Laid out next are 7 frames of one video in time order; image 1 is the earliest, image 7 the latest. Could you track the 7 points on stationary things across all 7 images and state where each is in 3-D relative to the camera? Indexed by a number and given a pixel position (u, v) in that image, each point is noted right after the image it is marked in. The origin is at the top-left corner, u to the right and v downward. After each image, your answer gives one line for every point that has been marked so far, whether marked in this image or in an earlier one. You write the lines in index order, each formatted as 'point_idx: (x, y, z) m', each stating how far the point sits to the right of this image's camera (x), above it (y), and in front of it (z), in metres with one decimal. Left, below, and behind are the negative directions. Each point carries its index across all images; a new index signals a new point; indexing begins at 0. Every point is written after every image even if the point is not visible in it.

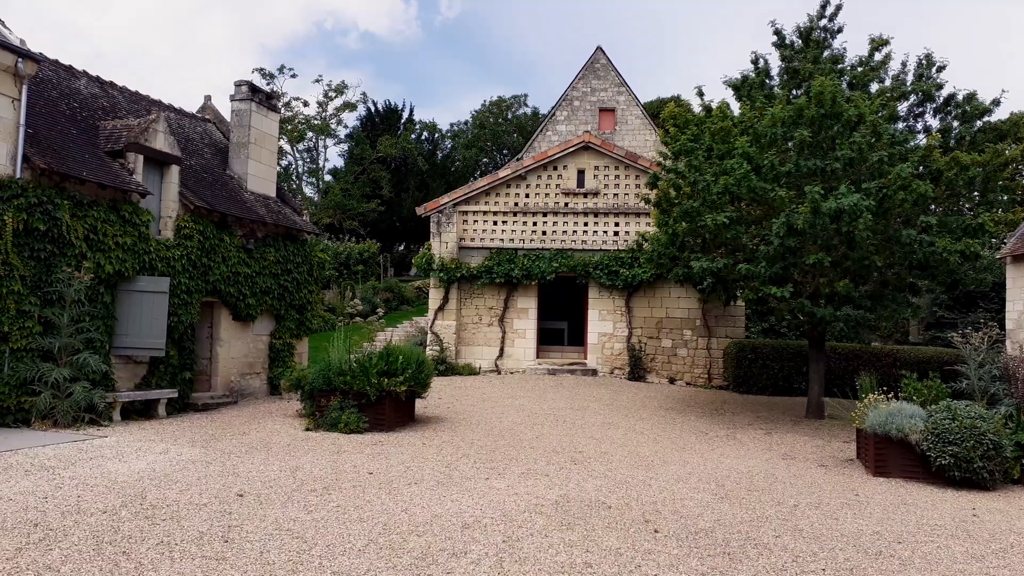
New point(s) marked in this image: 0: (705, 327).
0: (+3.6, -0.7, +15.1) m
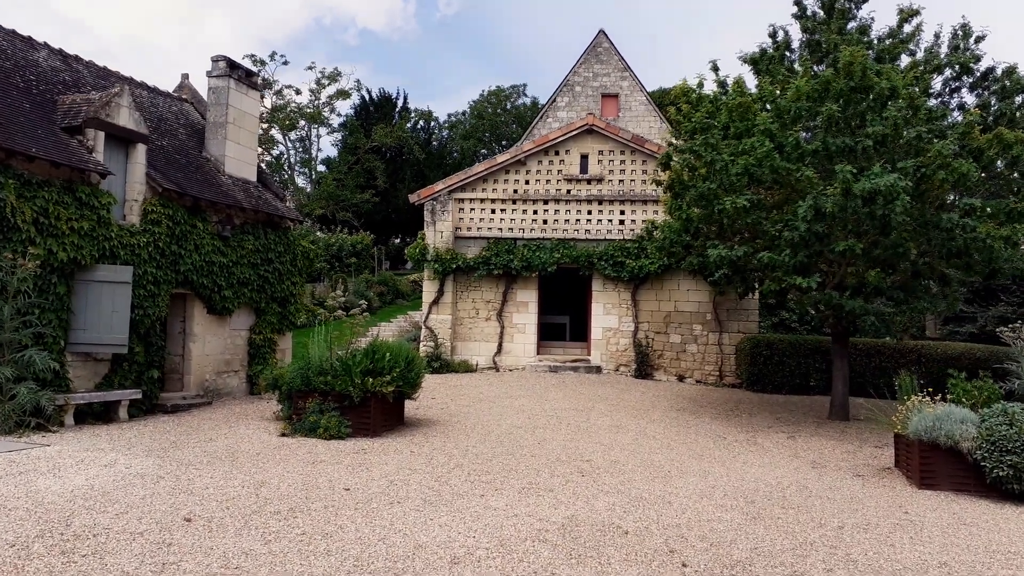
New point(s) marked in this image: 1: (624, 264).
0: (+3.6, -0.6, +14.2) m
1: (+2.0, +0.4, +14.3) m
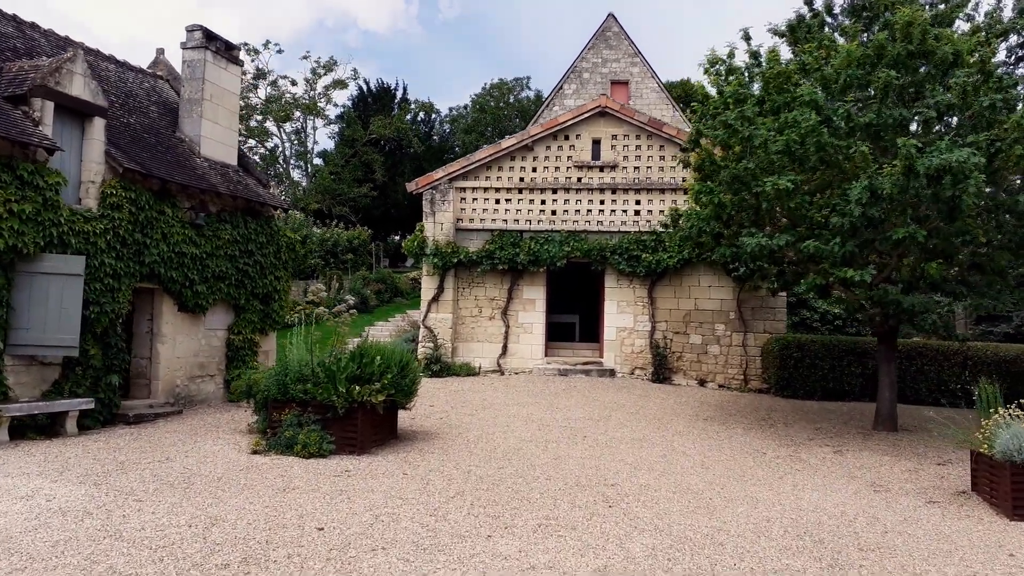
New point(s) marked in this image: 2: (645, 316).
0: (+3.7, -0.5, +13.0) m
1: (+2.1, +0.5, +13.1) m
2: (+2.2, -0.5, +13.2) m
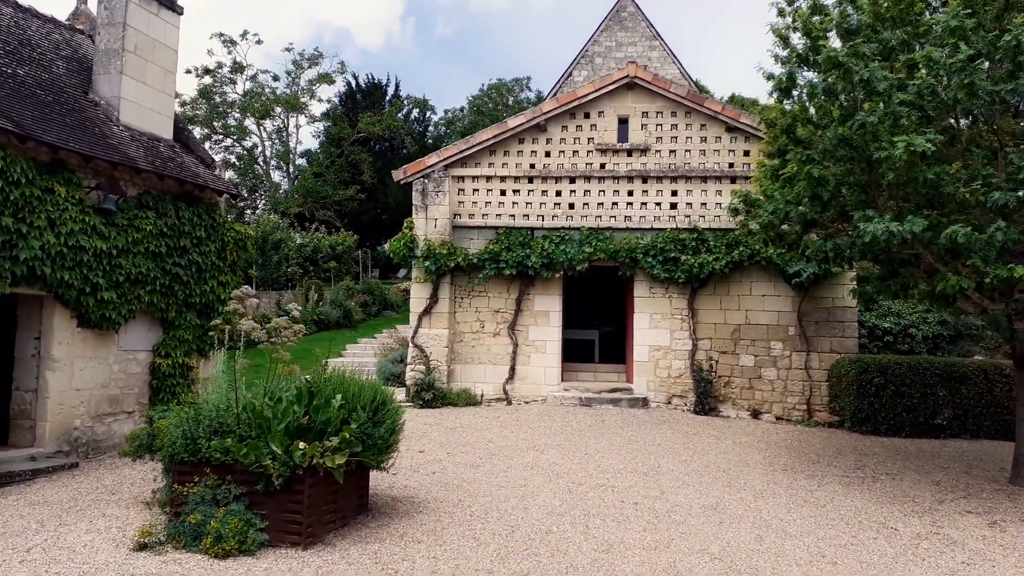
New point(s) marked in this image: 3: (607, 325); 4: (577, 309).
0: (+3.8, -0.6, +10.6) m
1: (+2.2, +0.4, +10.7) m
2: (+2.3, -0.6, +10.8) m
3: (+1.5, -0.6, +12.5) m
4: (+1.1, -0.2, +12.6) m
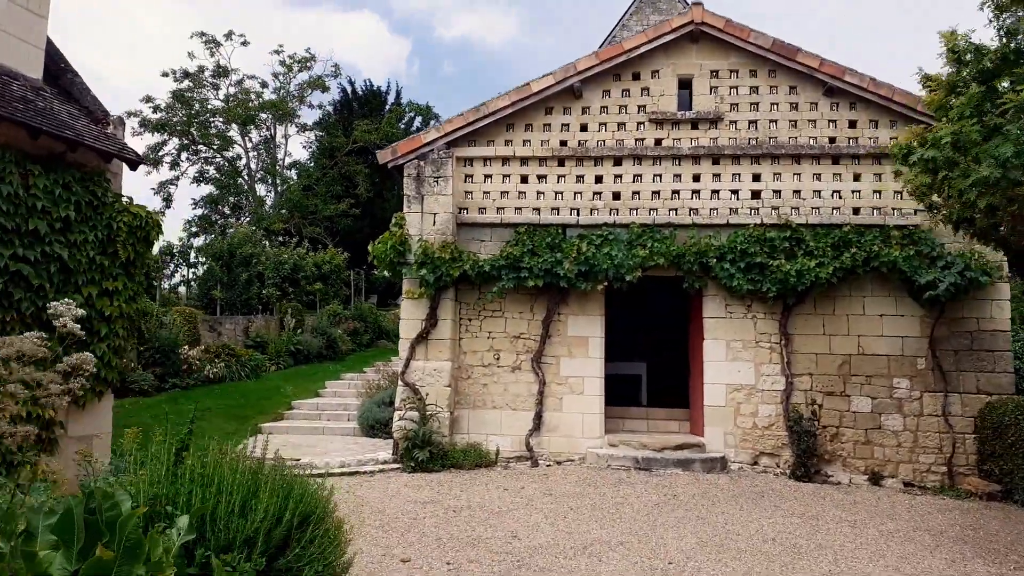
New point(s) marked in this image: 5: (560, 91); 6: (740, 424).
0: (+4.1, -0.8, +7.7) m
1: (+2.5, +0.2, +7.8) m
2: (+2.6, -0.8, +7.9) m
3: (+1.7, -0.8, +9.6) m
4: (+1.4, -0.4, +9.7) m
5: (+0.5, +2.1, +8.4) m
6: (+2.2, -1.3, +7.9) m
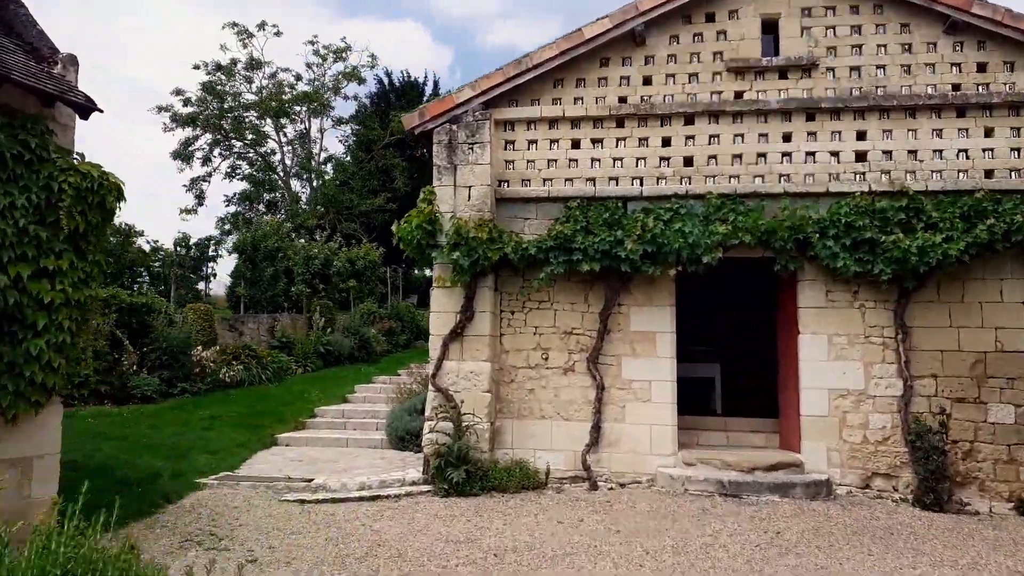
0: (+4.5, -0.6, +6.1) m
1: (+2.9, +0.3, +6.3) m
2: (+3.0, -0.6, +6.4) m
3: (+2.3, -0.7, +8.1) m
4: (+1.9, -0.3, +8.3) m
5: (+0.9, +2.2, +7.0) m
6: (+2.7, -1.2, +6.4) m
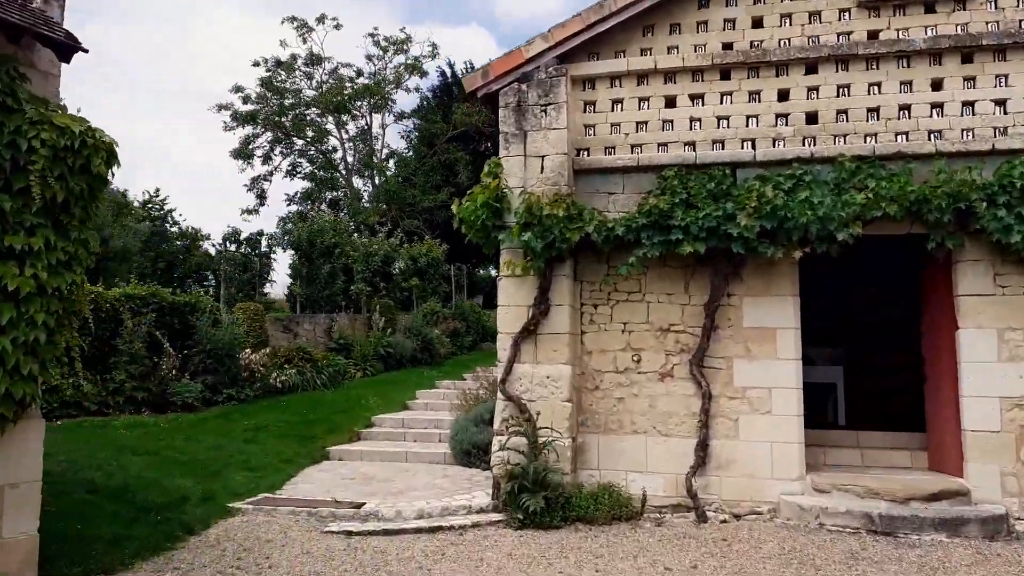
0: (+5.0, -0.5, +4.6) m
1: (+3.4, +0.5, +5.0) m
2: (+3.5, -0.5, +5.0) m
3: (+3.0, -0.6, +6.8) m
4: (+2.6, -0.2, +7.0) m
5: (+1.5, +2.3, +5.8) m
6: (+3.2, -1.1, +5.0) m
